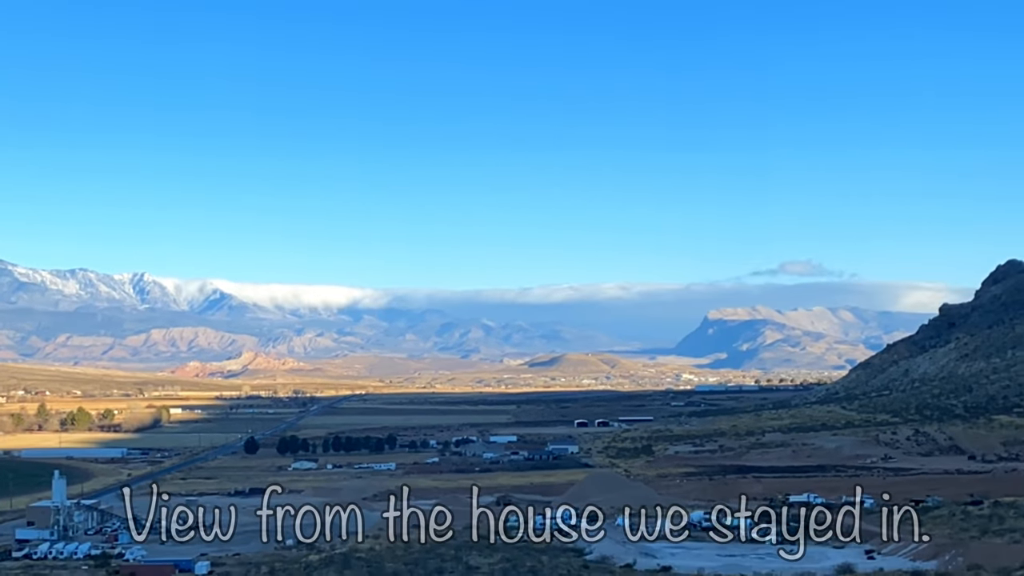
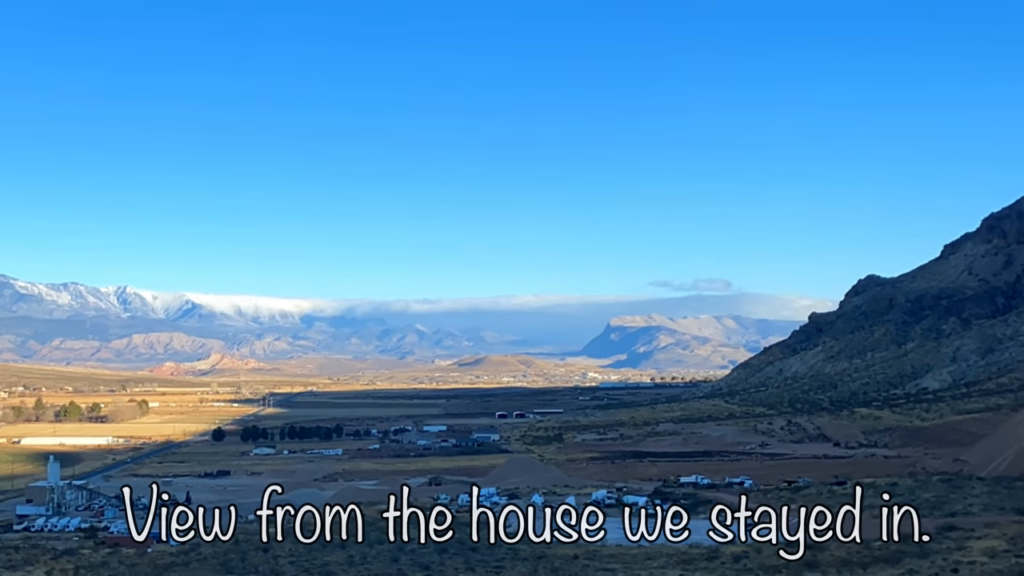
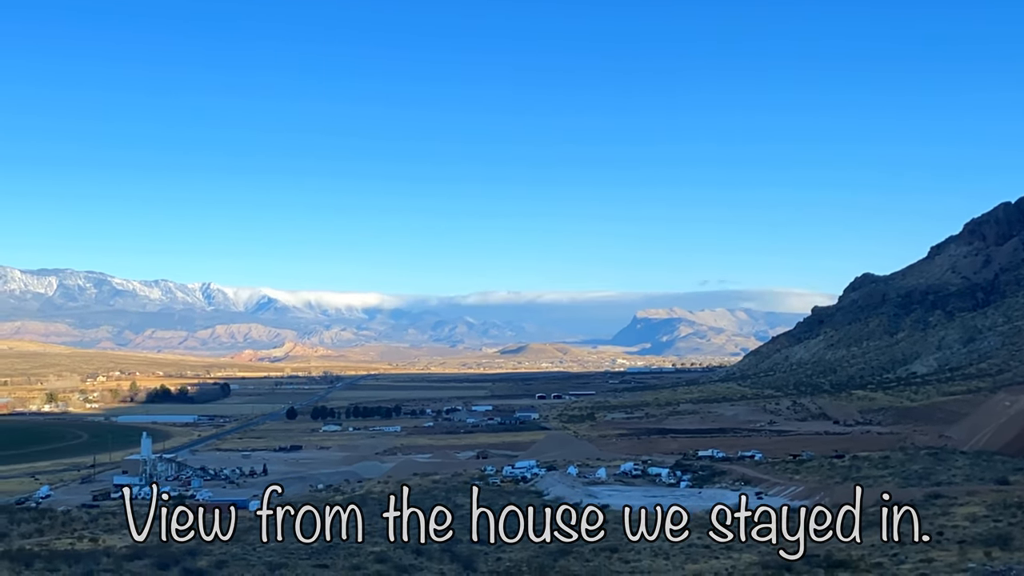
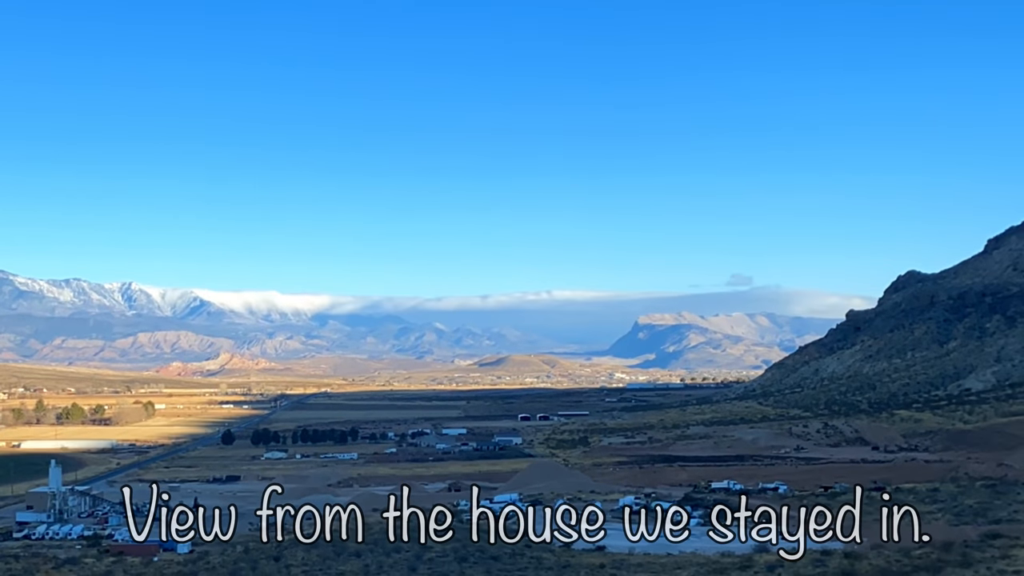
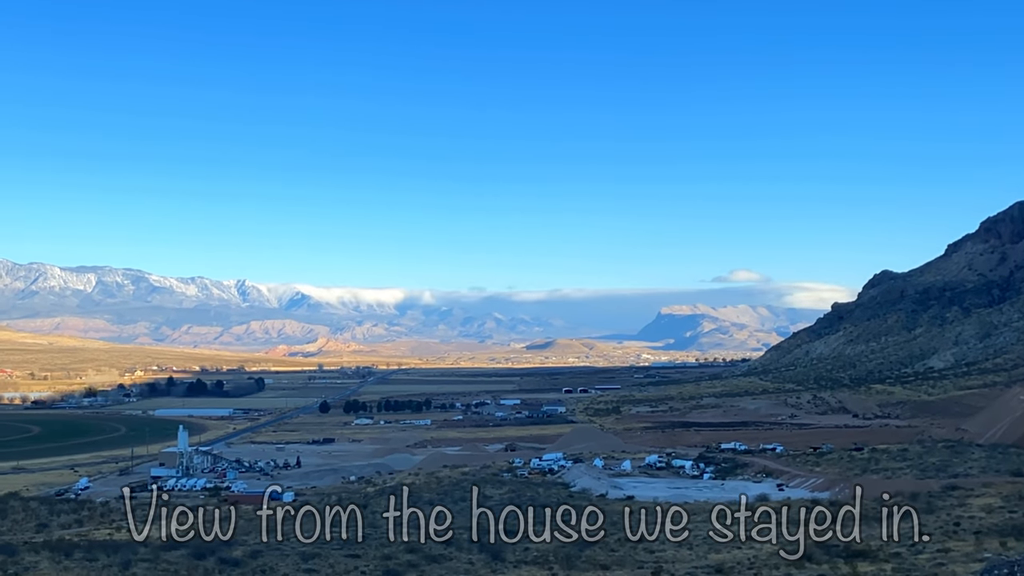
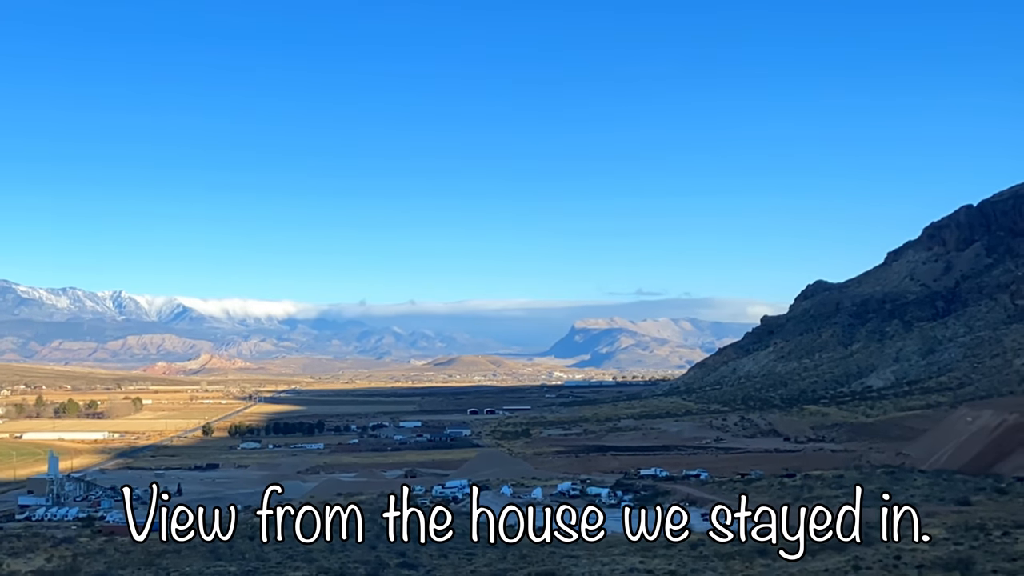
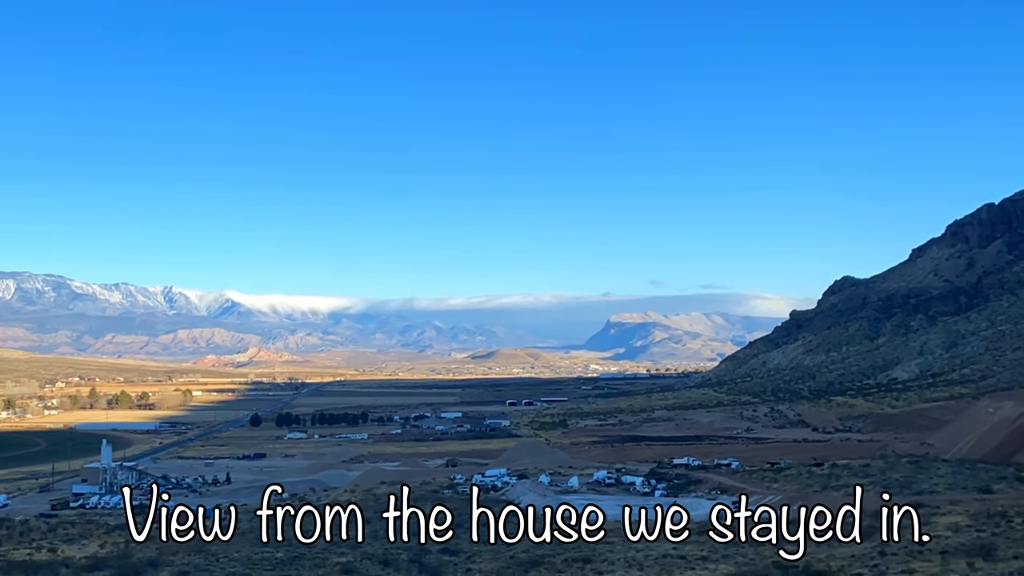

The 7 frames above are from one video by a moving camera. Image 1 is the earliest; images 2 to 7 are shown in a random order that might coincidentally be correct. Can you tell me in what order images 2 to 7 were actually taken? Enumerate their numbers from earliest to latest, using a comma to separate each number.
4, 2, 6, 7, 3, 5
